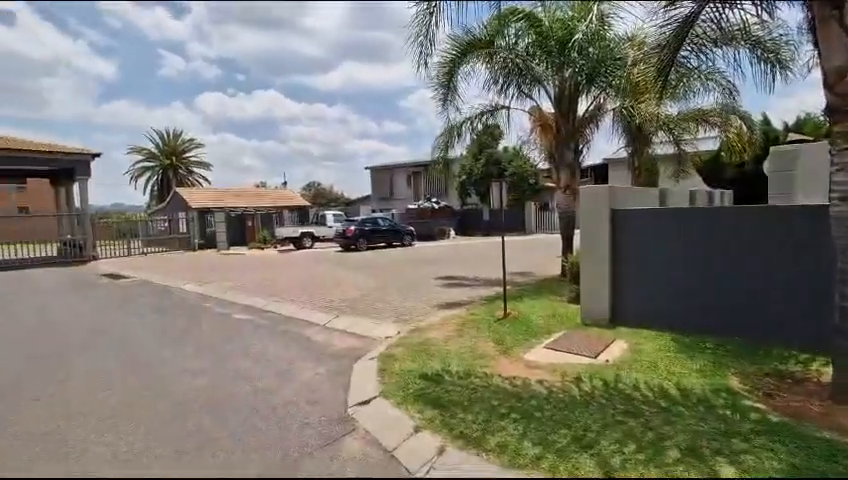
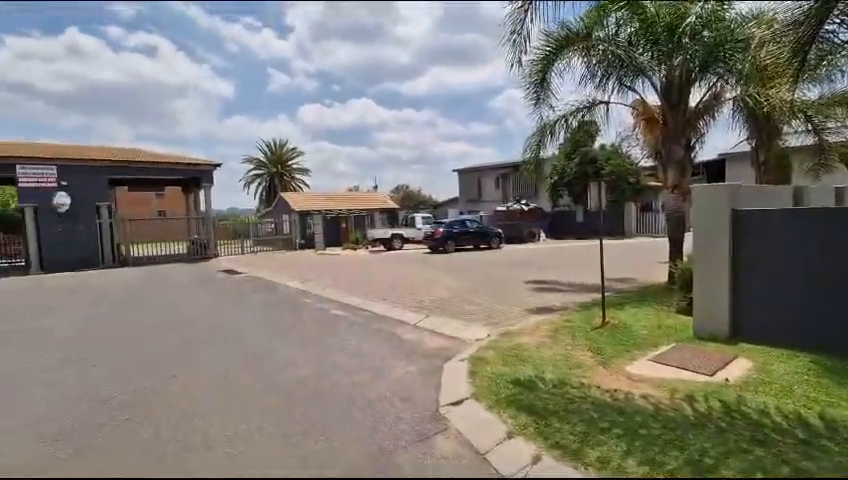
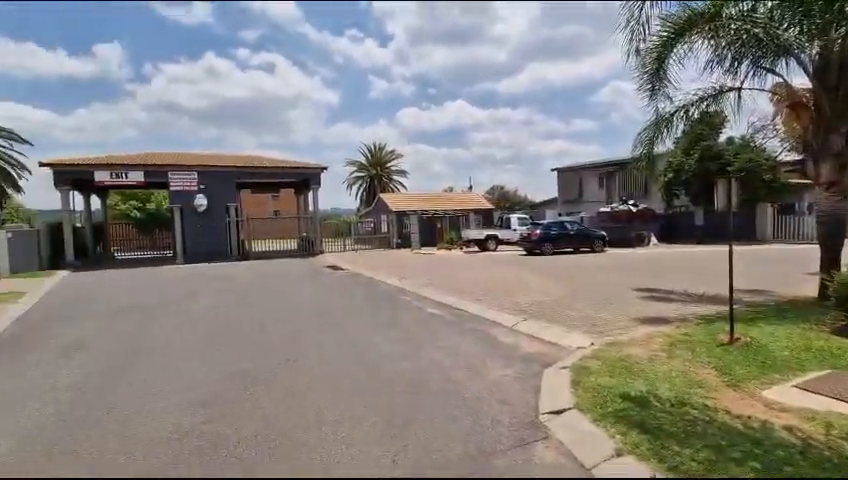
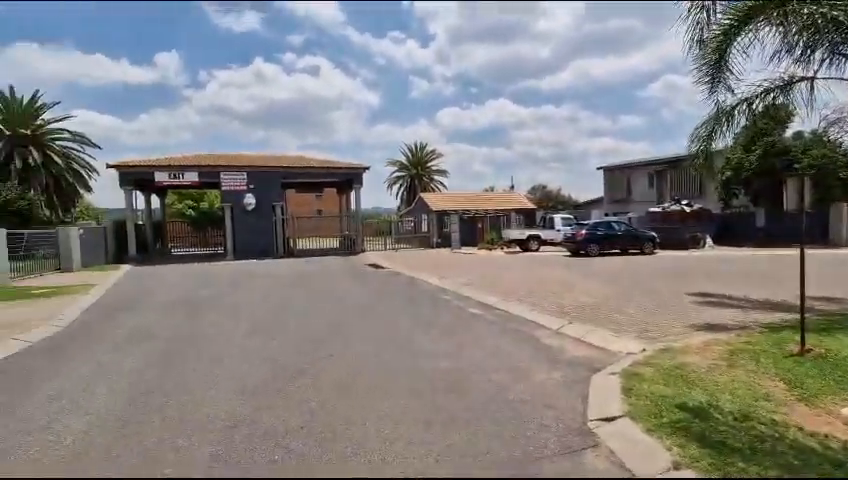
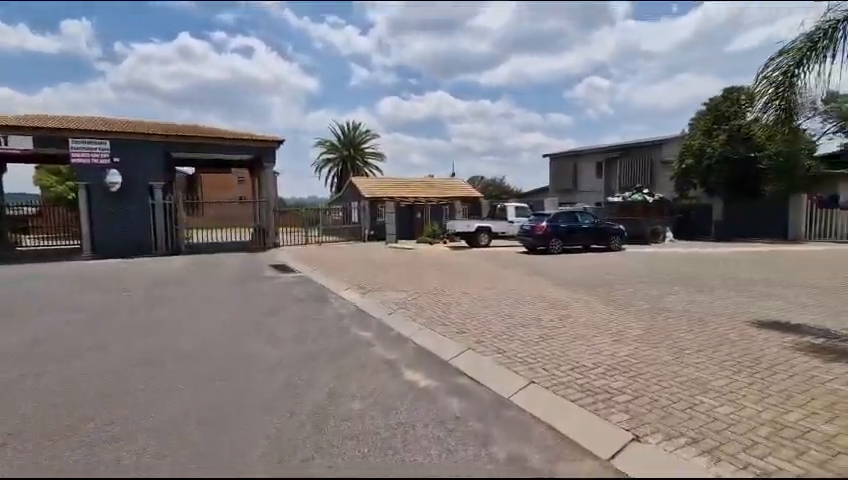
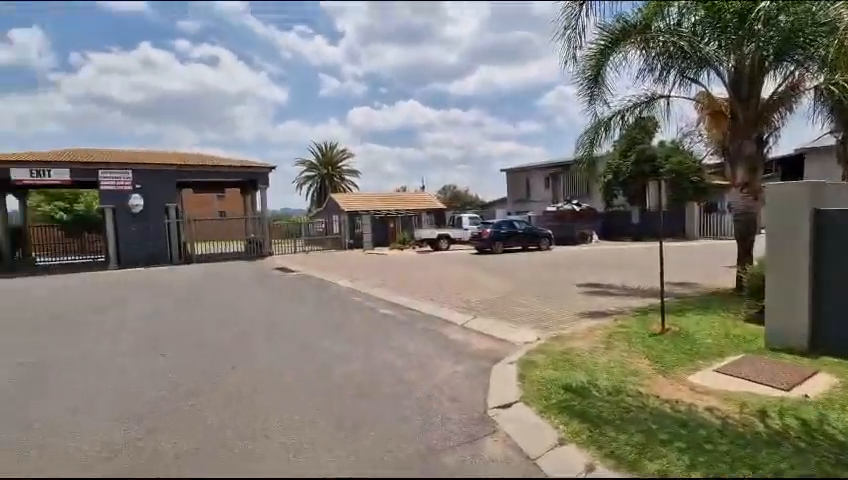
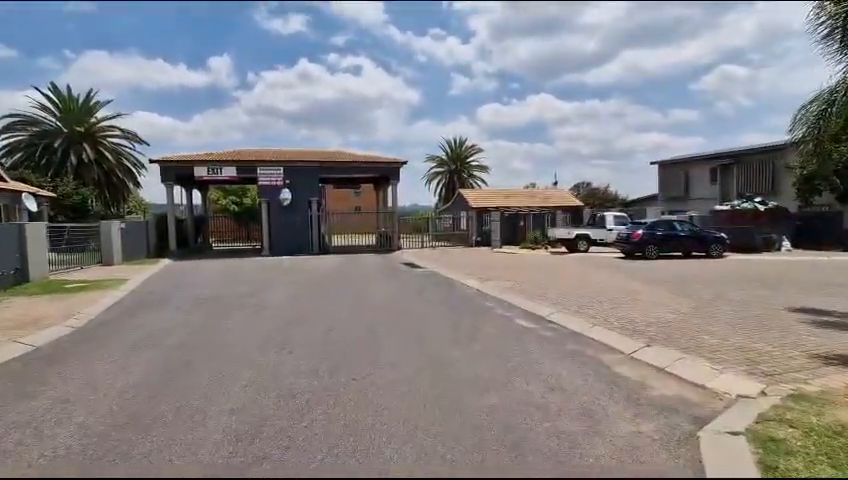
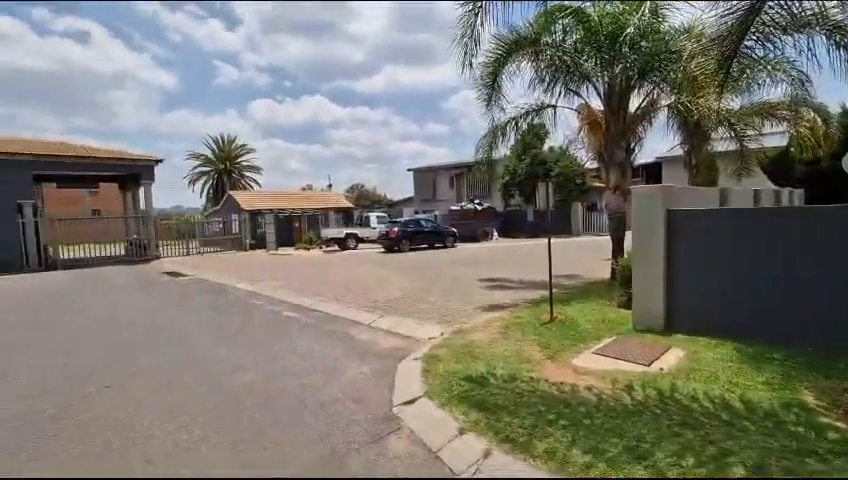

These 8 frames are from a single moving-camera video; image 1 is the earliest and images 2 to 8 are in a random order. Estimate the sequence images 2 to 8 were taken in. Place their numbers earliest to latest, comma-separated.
8, 2, 6, 3, 4, 7, 5
